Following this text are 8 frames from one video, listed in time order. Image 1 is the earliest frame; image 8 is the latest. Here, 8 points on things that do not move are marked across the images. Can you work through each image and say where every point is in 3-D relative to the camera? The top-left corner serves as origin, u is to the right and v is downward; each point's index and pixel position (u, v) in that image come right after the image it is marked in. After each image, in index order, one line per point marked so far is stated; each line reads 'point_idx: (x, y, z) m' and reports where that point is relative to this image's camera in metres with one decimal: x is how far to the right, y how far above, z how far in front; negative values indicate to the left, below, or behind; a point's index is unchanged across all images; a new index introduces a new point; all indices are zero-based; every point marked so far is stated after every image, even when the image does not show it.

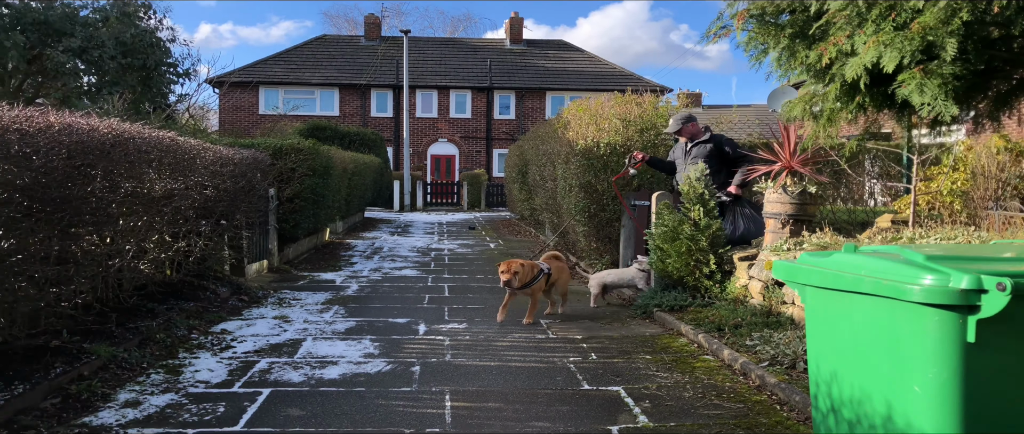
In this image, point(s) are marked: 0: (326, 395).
0: (-1.0, -1.0, +3.9) m
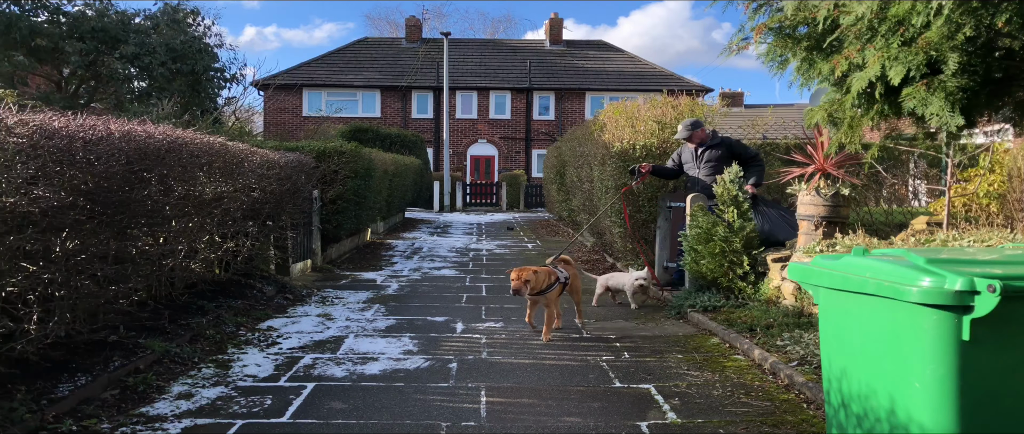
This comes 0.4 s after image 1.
0: (-0.9, -1.0, +4.1) m
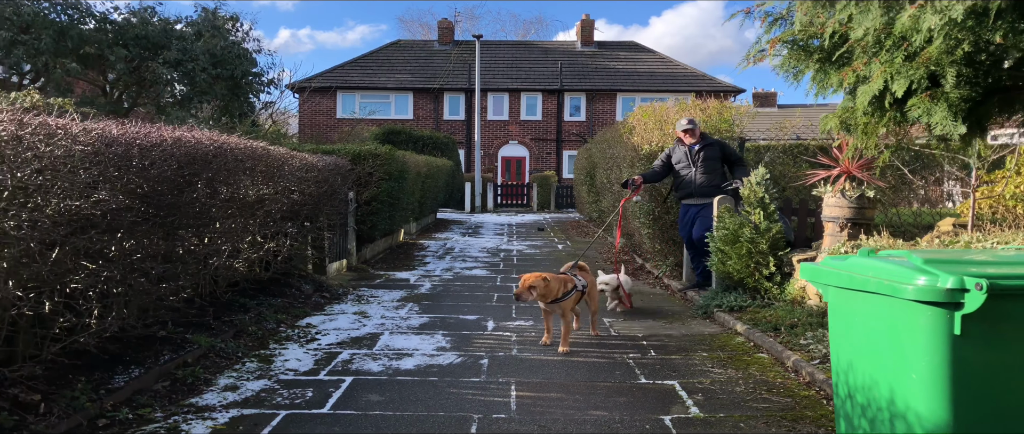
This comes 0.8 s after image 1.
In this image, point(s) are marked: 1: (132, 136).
0: (-0.7, -1.0, +4.3) m
1: (-2.1, +0.4, +3.8) m
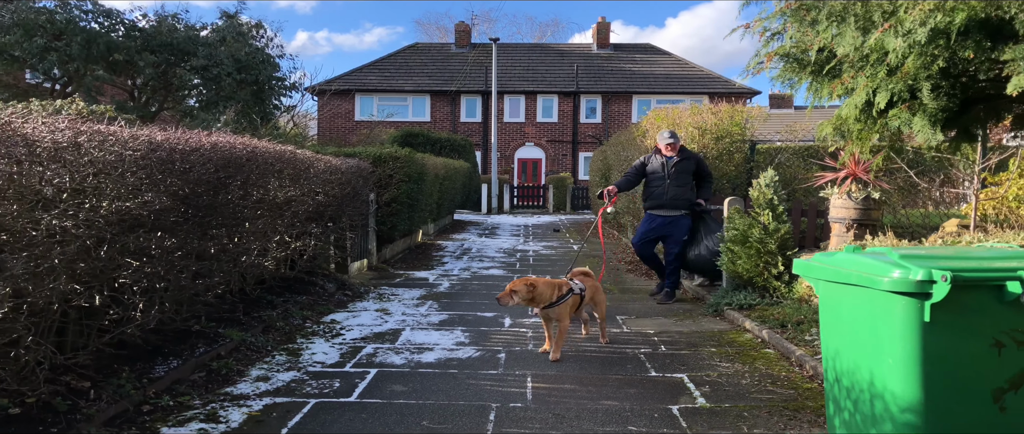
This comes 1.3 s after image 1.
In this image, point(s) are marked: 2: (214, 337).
0: (-0.6, -1.0, +4.5) m
1: (-2.0, +0.4, +4.0) m
2: (-2.2, -0.9, +5.0) m
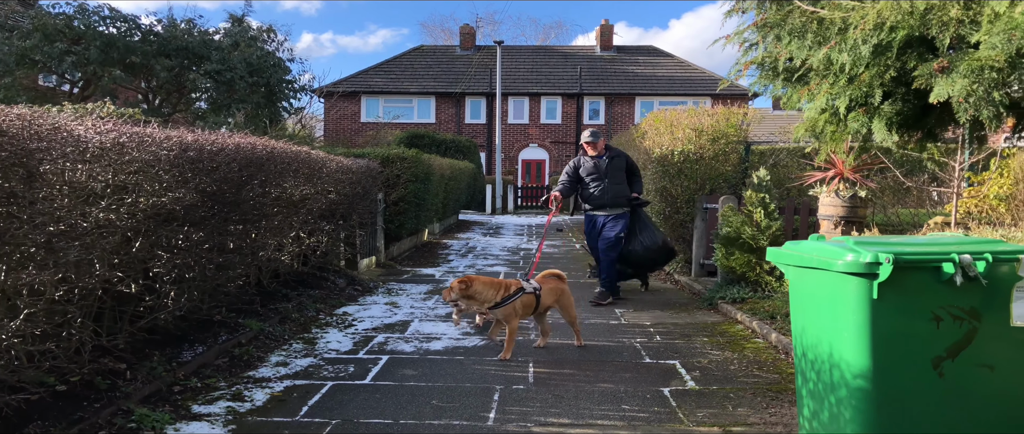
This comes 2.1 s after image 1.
0: (-0.6, -1.0, +4.8) m
1: (-1.9, +0.5, +4.4) m
2: (-2.2, -0.9, +5.3) m
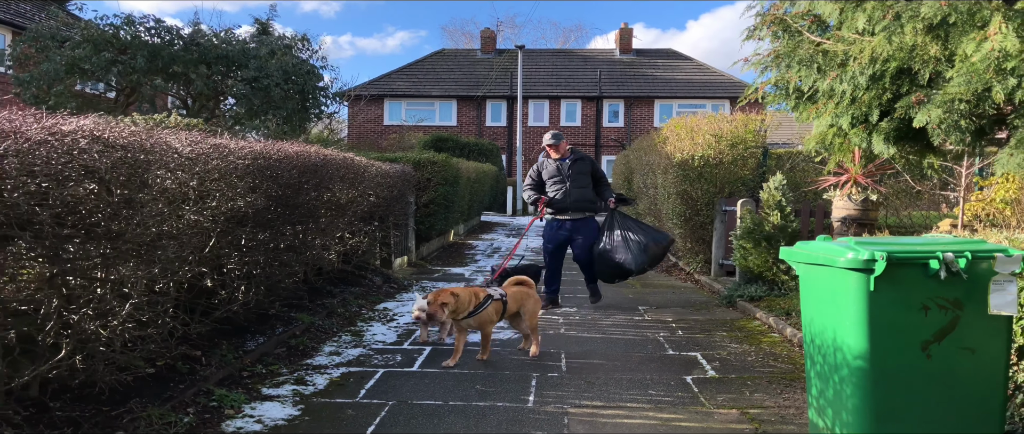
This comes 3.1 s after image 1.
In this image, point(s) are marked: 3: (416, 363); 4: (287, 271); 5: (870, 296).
0: (-0.3, -1.0, +5.2) m
1: (-1.7, +0.5, +4.8) m
2: (-1.9, -0.9, +5.8) m
3: (-0.7, -1.1, +5.0) m
4: (-1.8, -0.4, +5.4) m
5: (+1.4, -0.3, +2.6) m
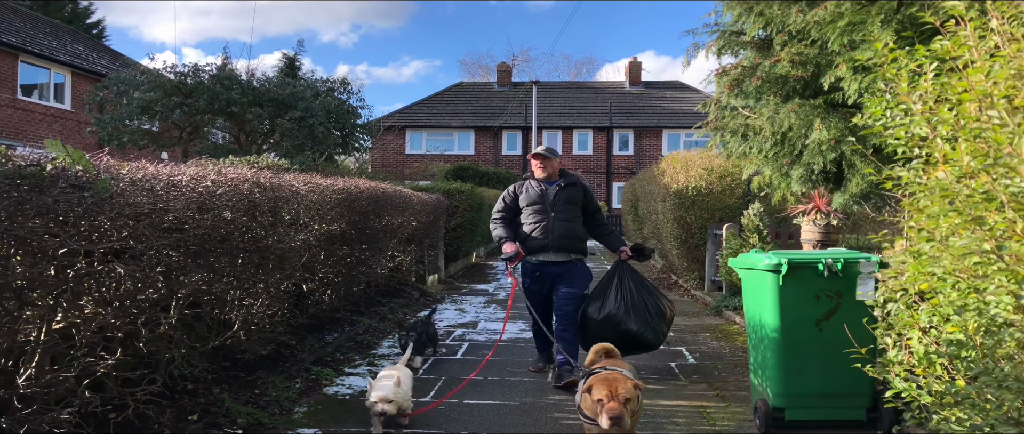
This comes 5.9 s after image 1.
0: (-0.1, -1.2, +6.5) m
1: (-1.5, +0.3, +6.2) m
2: (-1.7, -1.1, +7.1) m
3: (-0.5, -1.3, +6.3) m
4: (-1.6, -0.6, +6.7) m
5: (+1.5, -0.4, +3.9) m
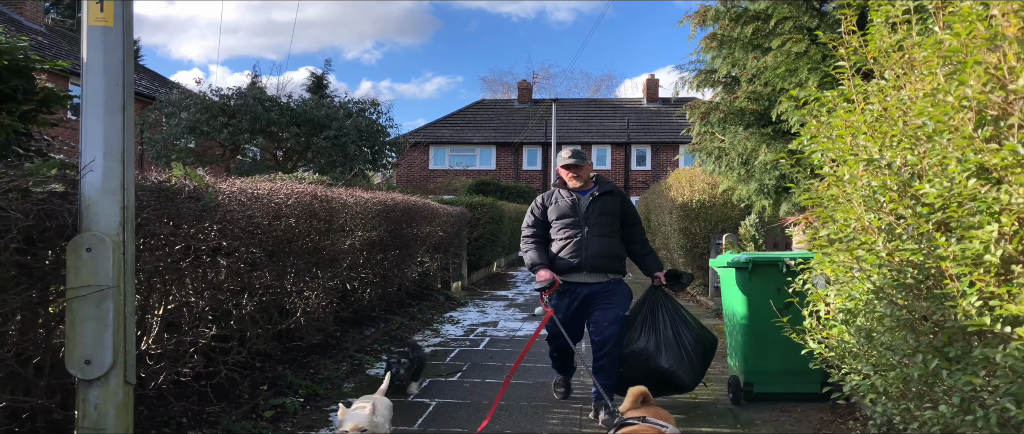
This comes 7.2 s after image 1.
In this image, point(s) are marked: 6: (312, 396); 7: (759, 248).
0: (+0.1, -1.3, +7.4) m
1: (-1.3, +0.2, +7.1) m
2: (-1.5, -1.2, +8.0) m
3: (-0.3, -1.3, +7.1) m
4: (-1.4, -0.7, +7.6) m
5: (+1.6, -0.5, +4.8) m
6: (-1.5, -1.3, +5.0) m
7: (+3.2, -0.4, +8.8) m
